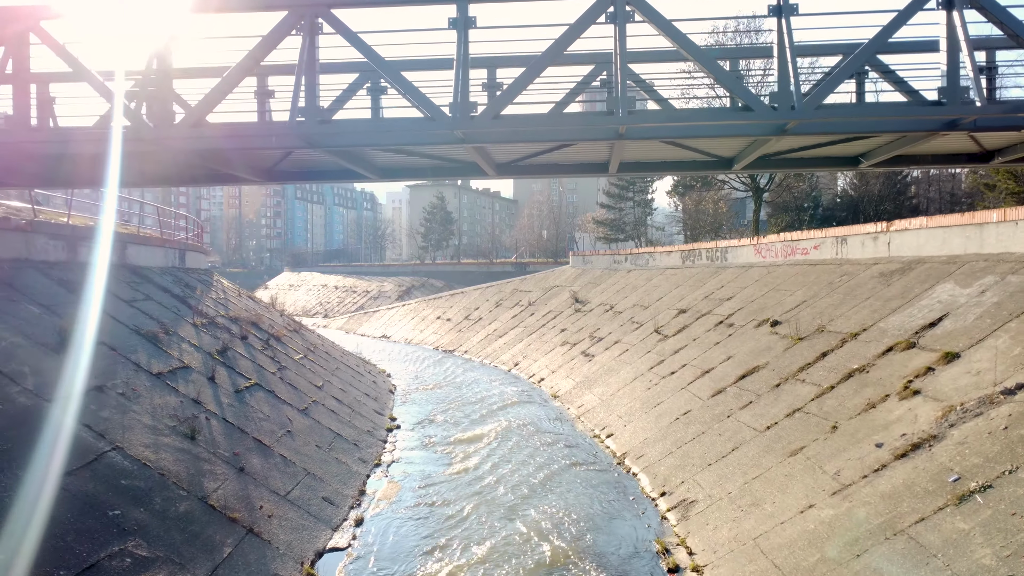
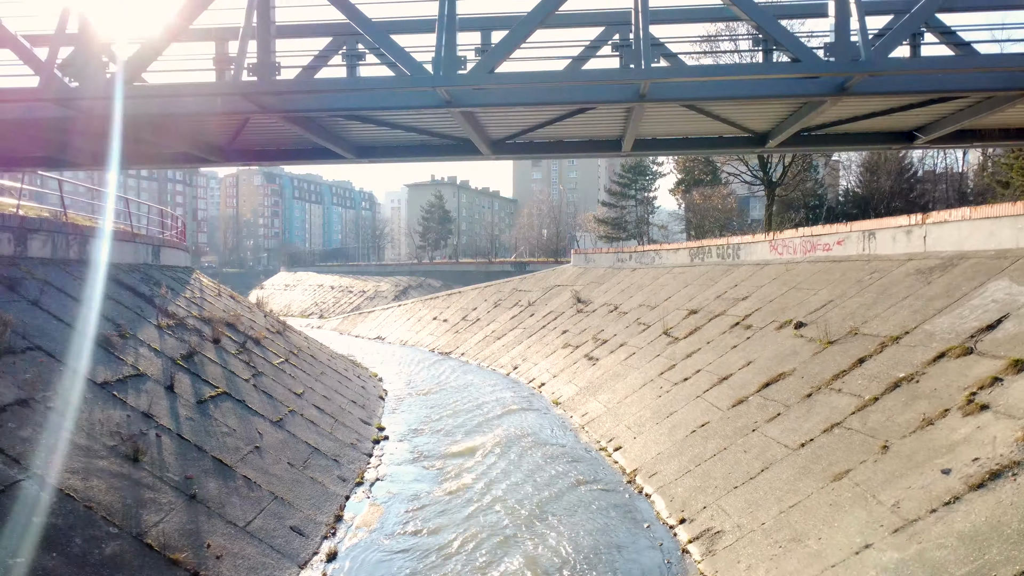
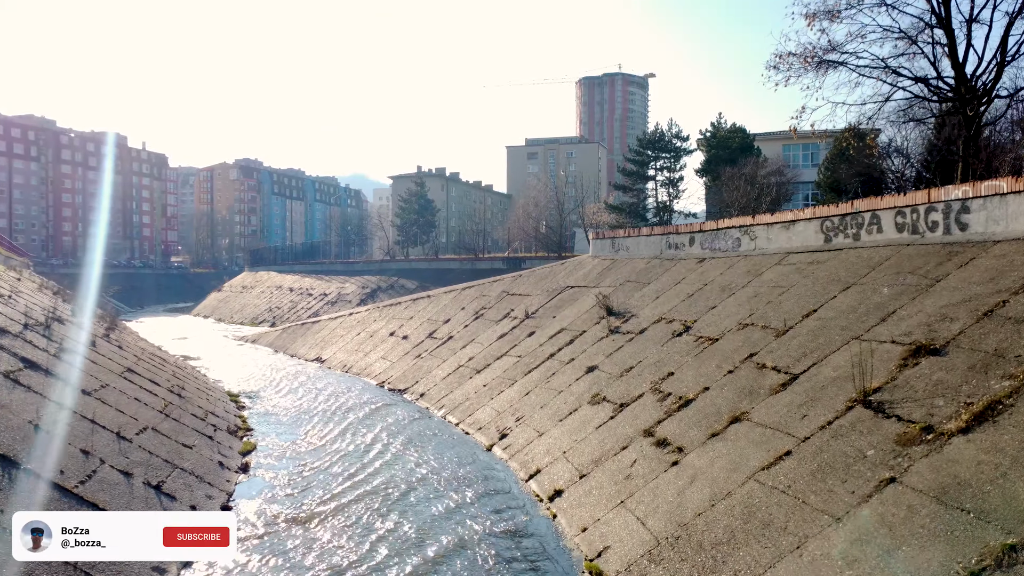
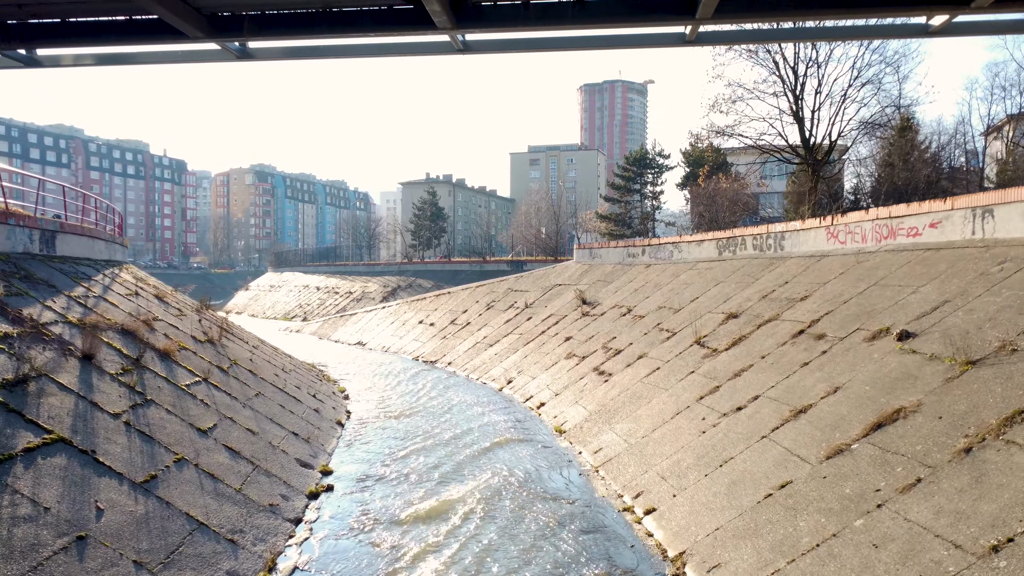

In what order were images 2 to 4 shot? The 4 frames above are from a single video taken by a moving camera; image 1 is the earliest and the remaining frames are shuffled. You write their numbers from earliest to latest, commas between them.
2, 4, 3
